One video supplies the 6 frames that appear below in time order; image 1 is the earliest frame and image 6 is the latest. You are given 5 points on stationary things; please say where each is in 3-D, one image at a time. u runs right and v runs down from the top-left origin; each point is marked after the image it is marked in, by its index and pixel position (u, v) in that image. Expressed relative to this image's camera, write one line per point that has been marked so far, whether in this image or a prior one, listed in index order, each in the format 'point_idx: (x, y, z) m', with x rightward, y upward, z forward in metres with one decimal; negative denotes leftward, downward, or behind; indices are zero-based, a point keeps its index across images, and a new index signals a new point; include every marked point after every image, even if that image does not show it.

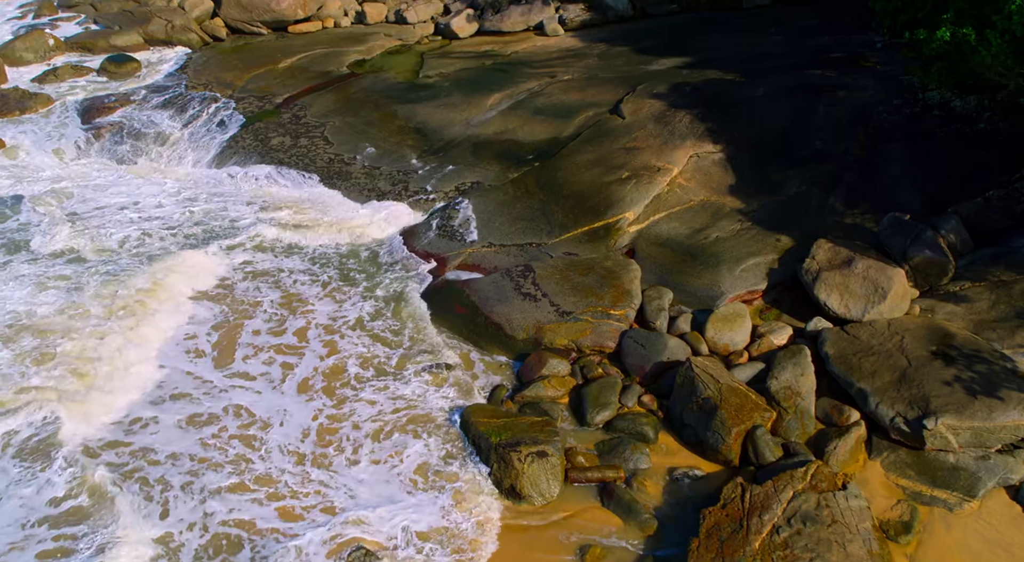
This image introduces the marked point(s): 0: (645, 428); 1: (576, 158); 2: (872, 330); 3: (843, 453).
0: (+1.5, -1.7, +11.7) m
1: (+1.1, +2.0, +16.5) m
2: (+4.3, -0.6, +12.0) m
3: (+3.6, -1.8, +10.8) m
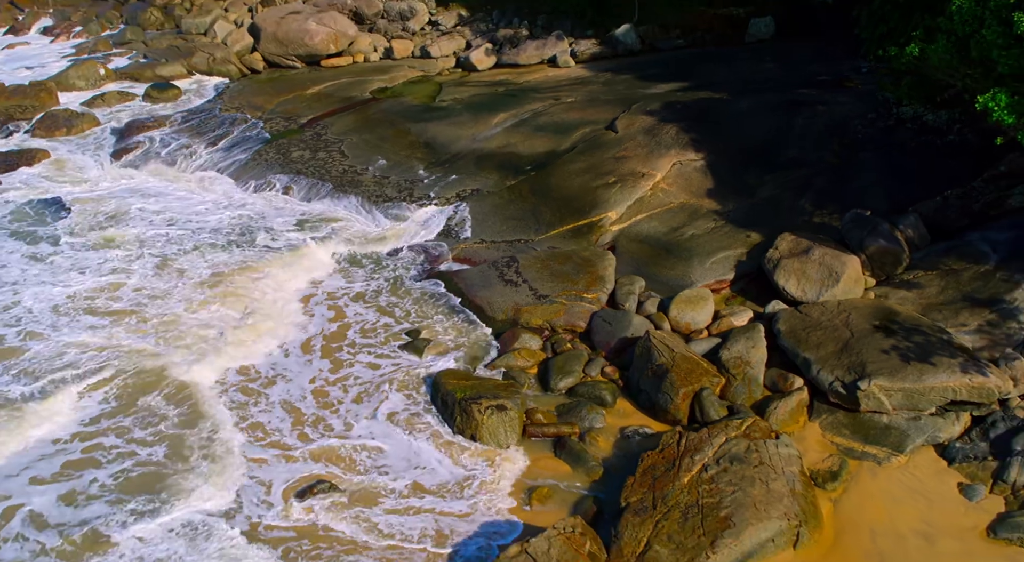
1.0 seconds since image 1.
0: (+1.1, -1.4, +12.5) m
1: (+1.0, +2.0, +17.5) m
2: (+3.9, -0.4, +12.7) m
3: (+3.1, -1.5, +11.5) m
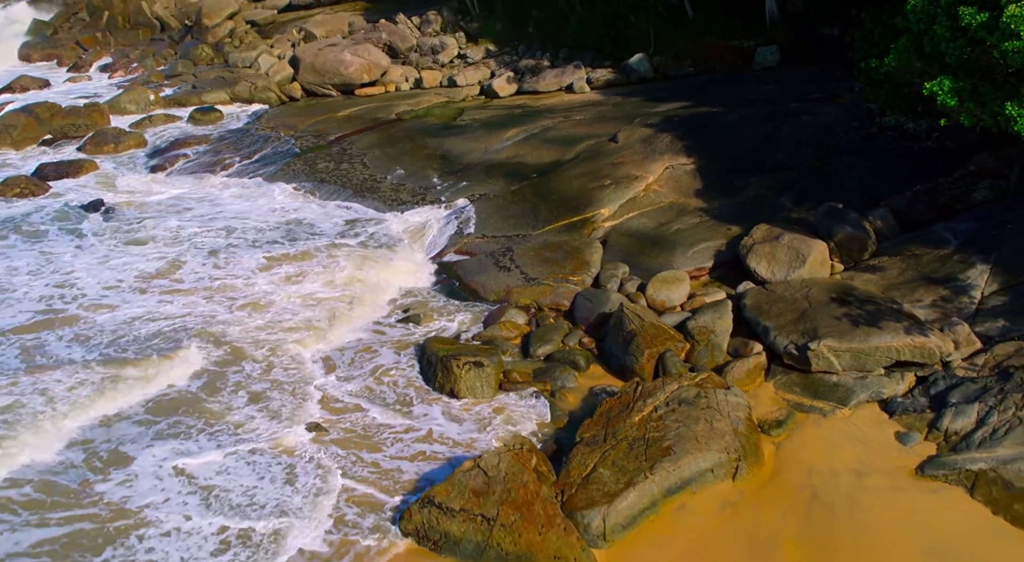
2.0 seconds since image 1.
0: (+0.9, -1.0, +13.3) m
1: (+1.1, +2.0, +18.6) m
2: (+3.7, -0.1, +13.5) m
3: (+2.8, -1.1, +12.2) m
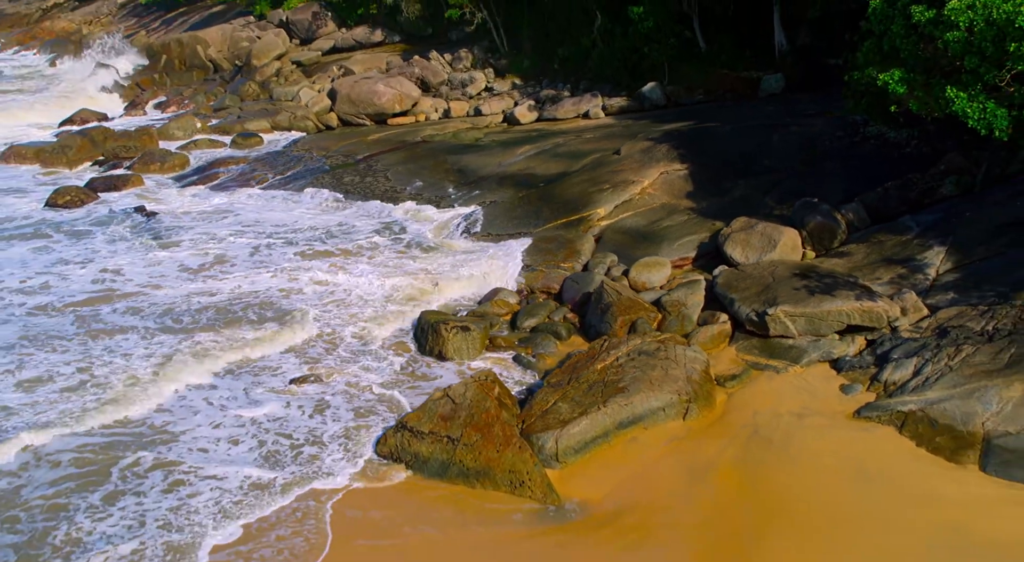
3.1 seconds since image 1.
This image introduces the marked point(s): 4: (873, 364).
0: (+0.7, -0.7, +14.4) m
1: (+1.2, +2.0, +19.8) m
2: (+3.5, +0.2, +14.5) m
3: (+2.5, -0.7, +13.2) m
4: (+4.3, -1.0, +12.1) m
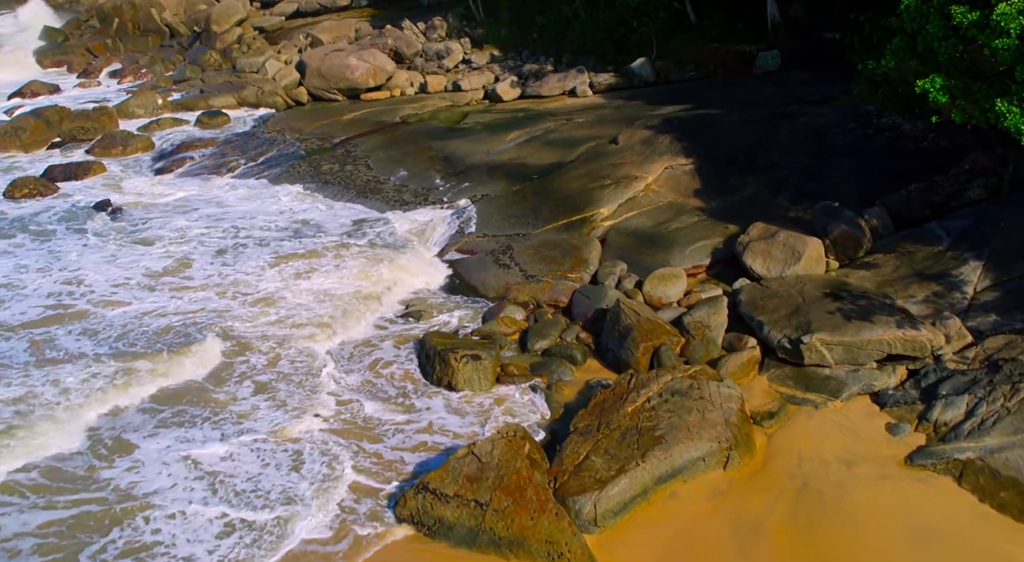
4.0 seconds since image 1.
0: (+0.8, -0.9, +13.5) m
1: (+1.1, +2.0, +18.8) m
2: (+3.7, 0.0, +13.7) m
3: (+2.7, -1.0, +12.4) m
4: (+4.6, -1.3, +11.3) m
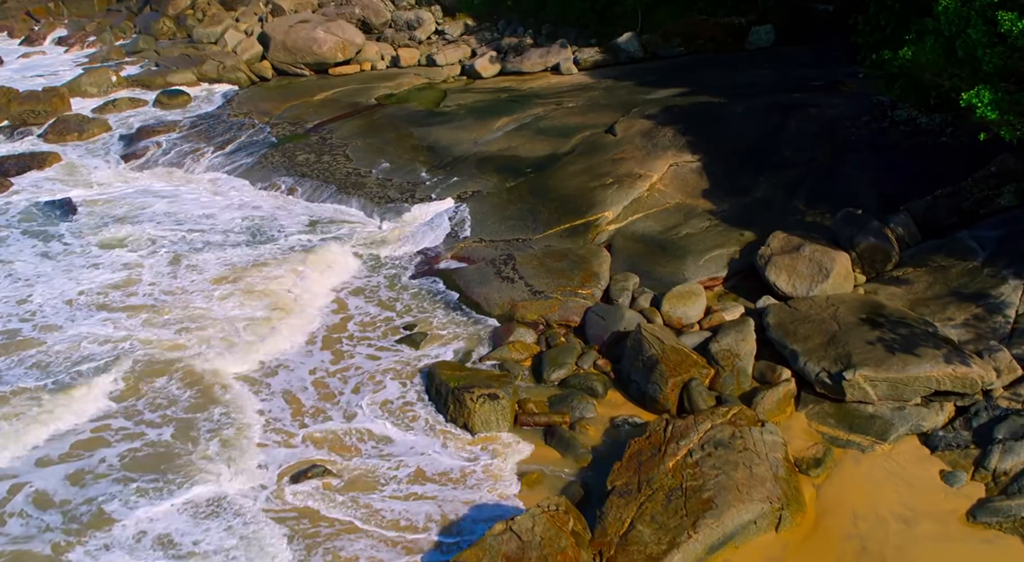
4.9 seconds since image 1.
0: (+1.0, -1.3, +12.7) m
1: (+1.0, +2.0, +17.8) m
2: (+3.8, -0.3, +12.9) m
3: (+3.0, -1.4, +11.6) m
4: (+4.9, -1.7, +10.7) m
